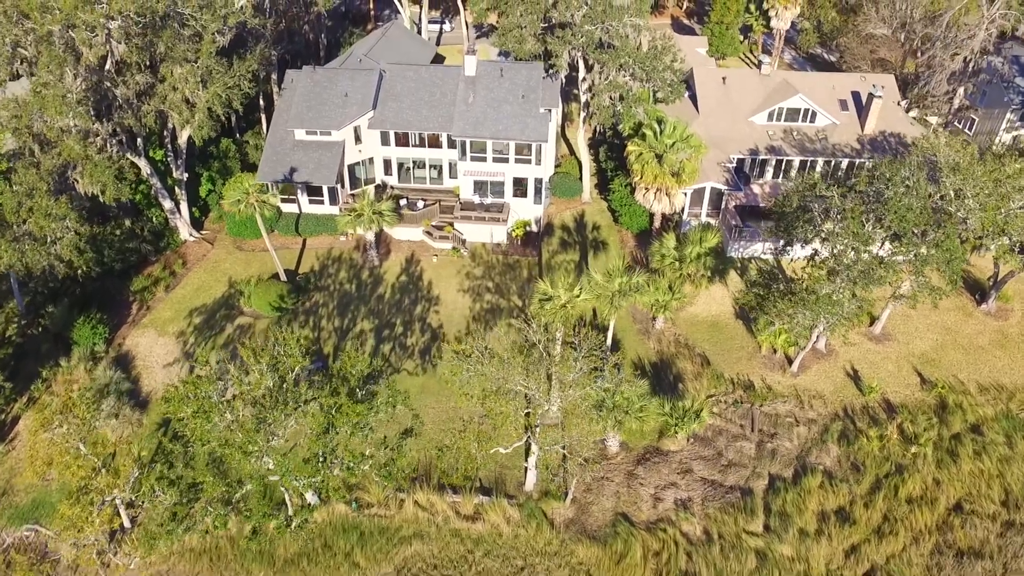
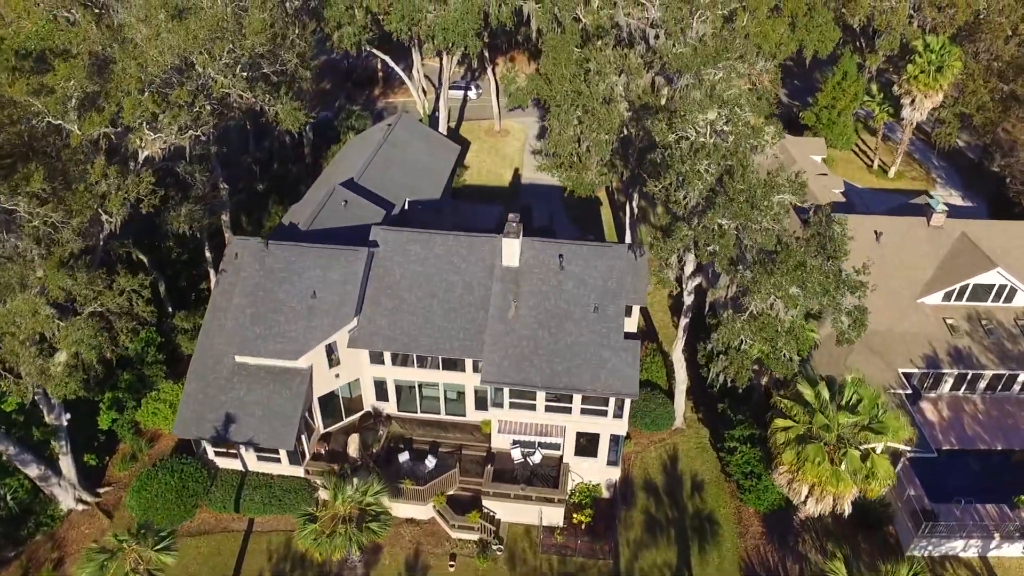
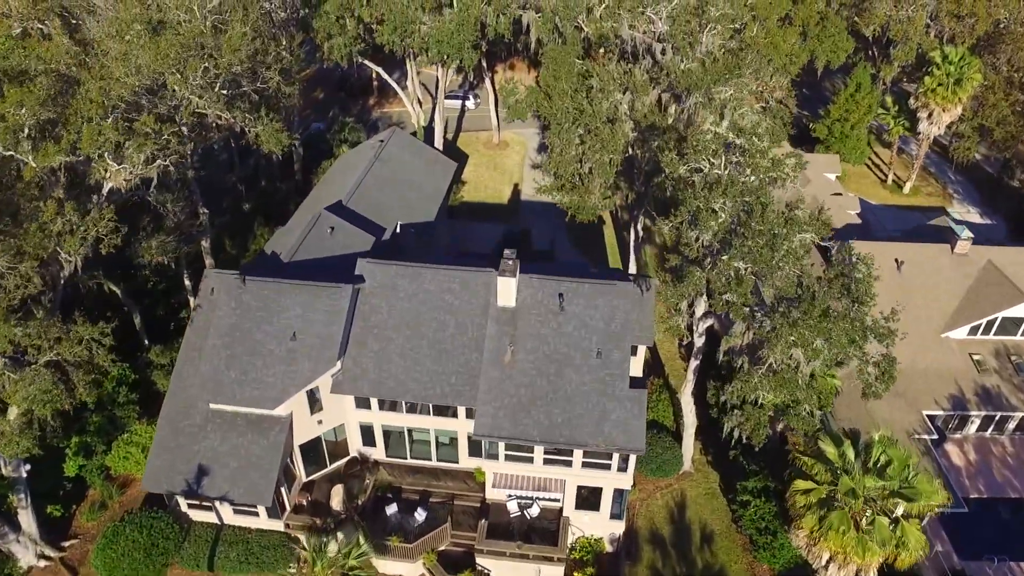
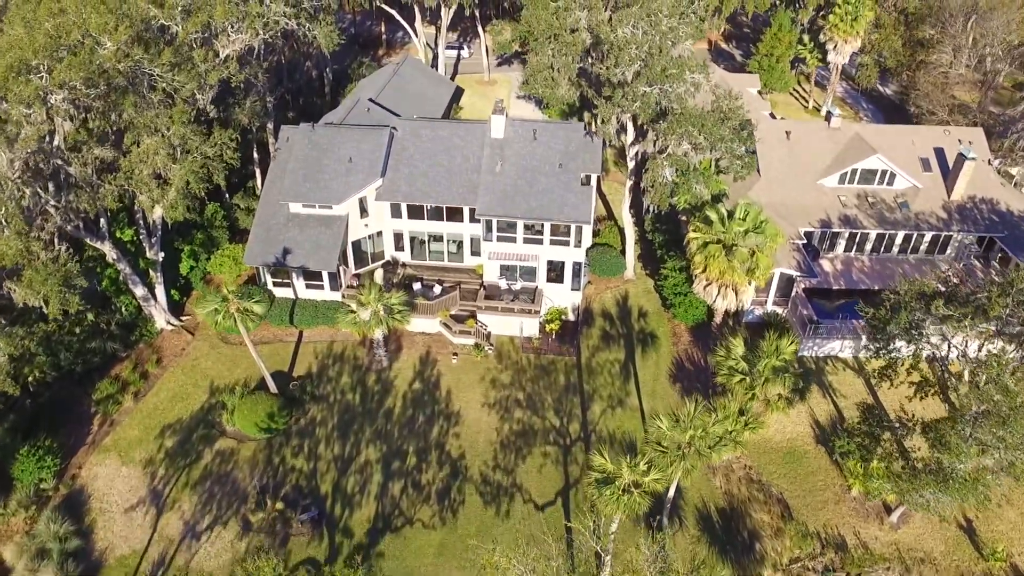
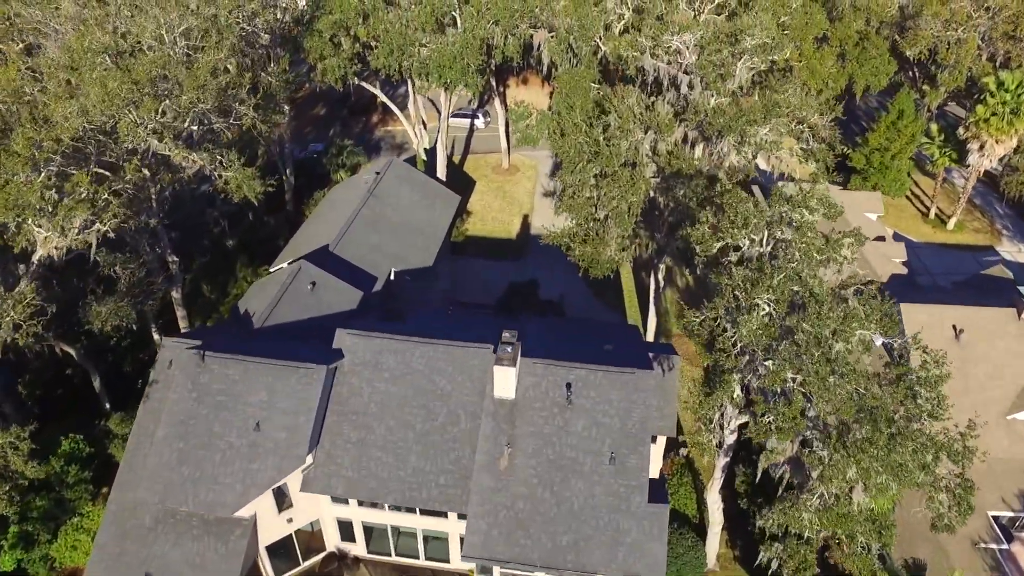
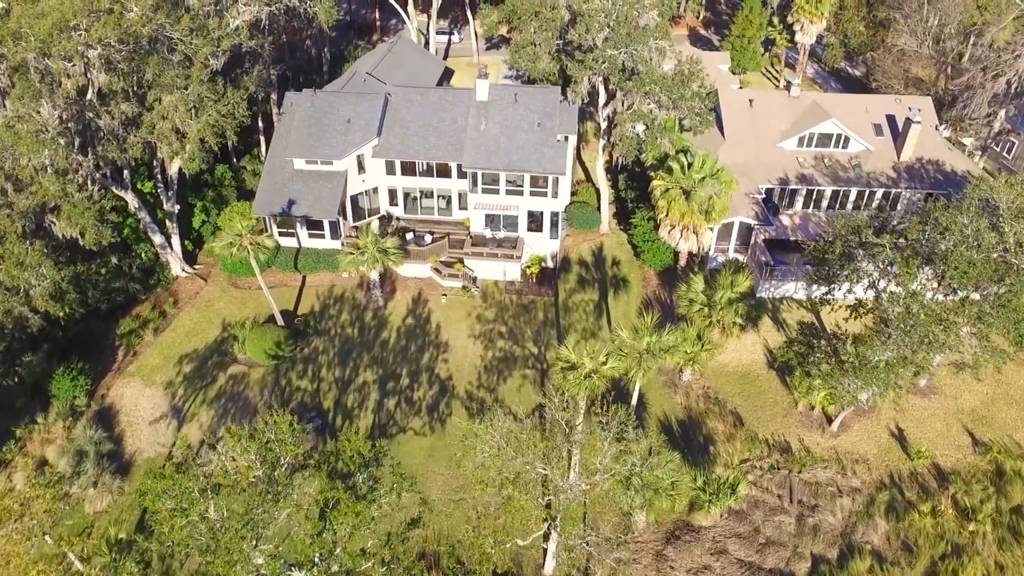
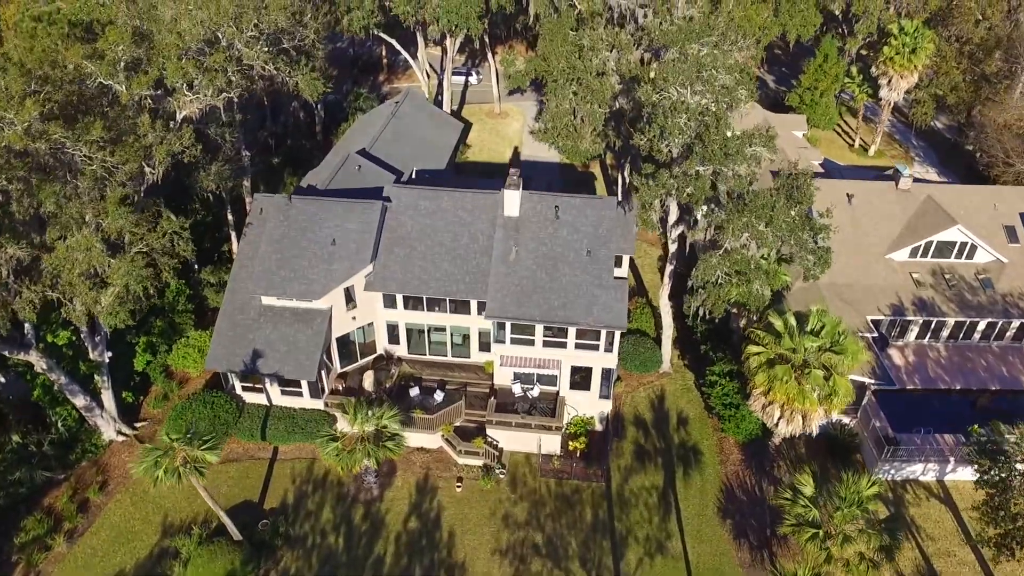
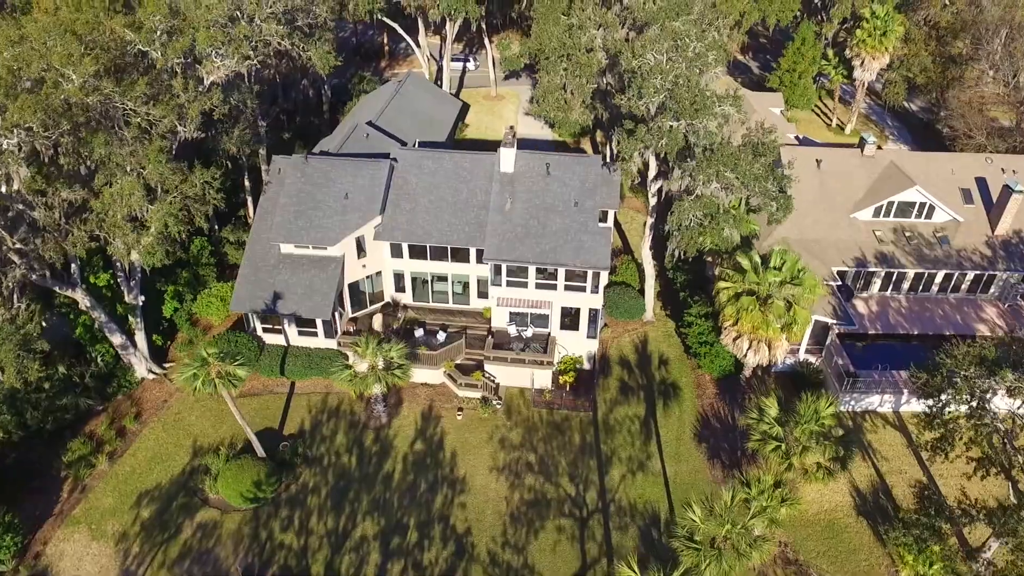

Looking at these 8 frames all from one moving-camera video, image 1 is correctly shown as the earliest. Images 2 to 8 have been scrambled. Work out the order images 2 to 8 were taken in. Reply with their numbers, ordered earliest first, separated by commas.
6, 4, 8, 7, 2, 3, 5
